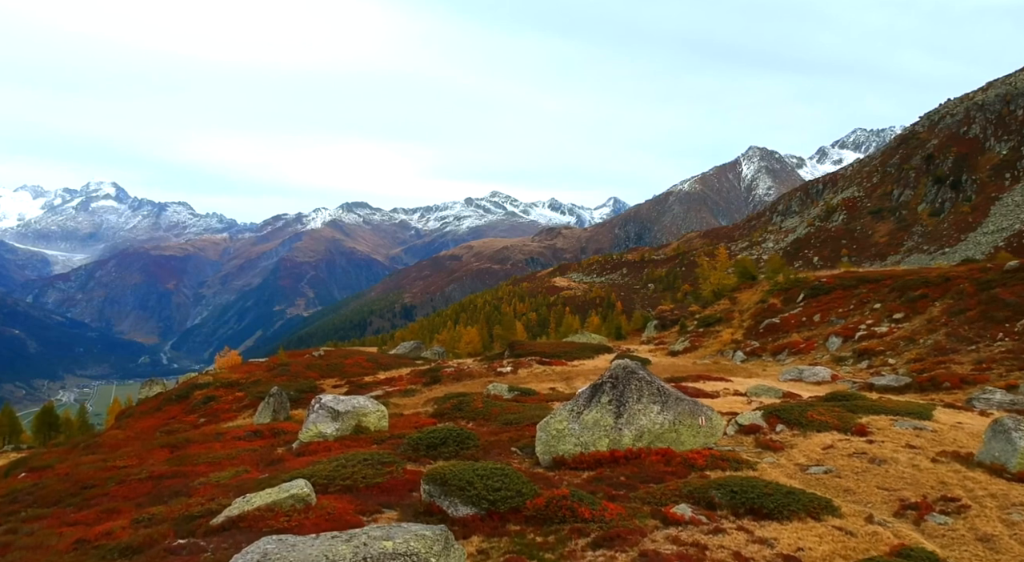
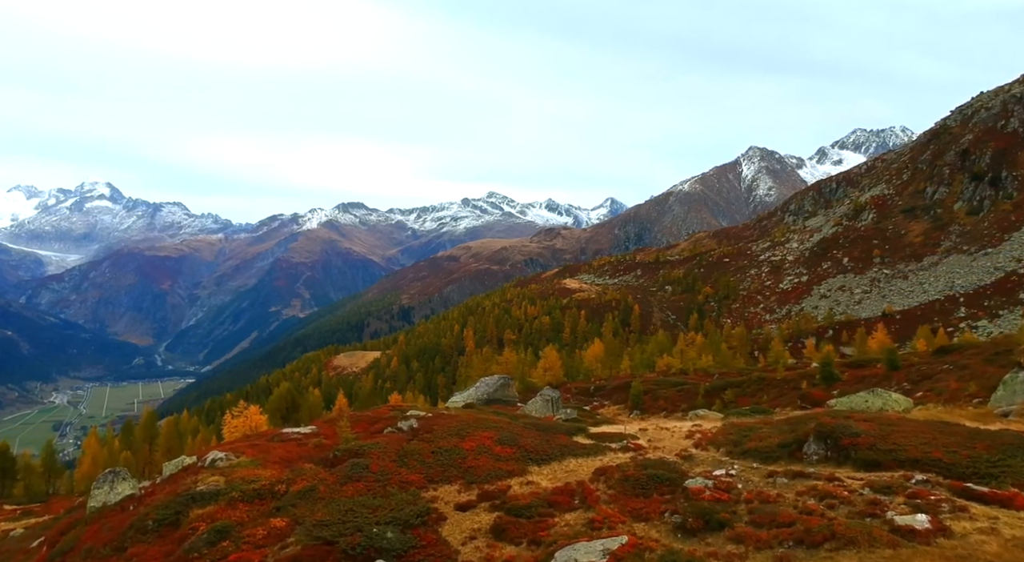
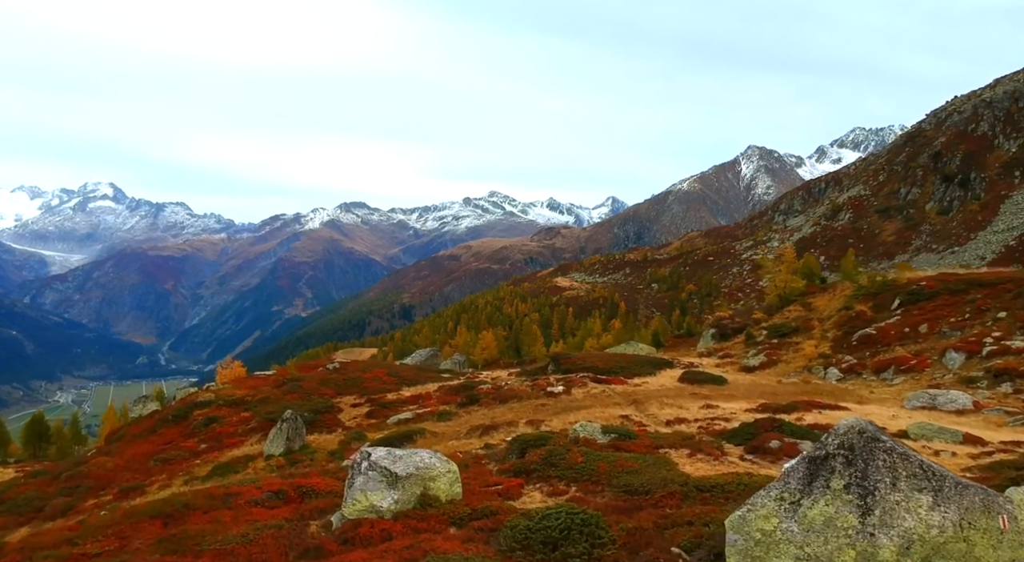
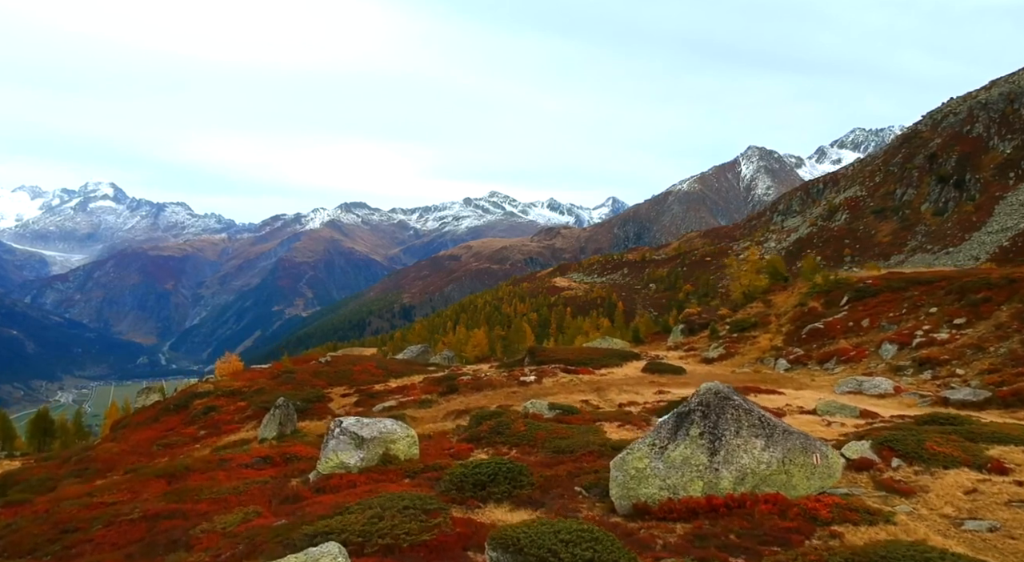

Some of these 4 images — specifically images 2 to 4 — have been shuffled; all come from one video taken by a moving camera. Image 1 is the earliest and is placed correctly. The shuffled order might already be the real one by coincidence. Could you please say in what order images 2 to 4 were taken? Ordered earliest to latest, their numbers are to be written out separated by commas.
4, 3, 2
